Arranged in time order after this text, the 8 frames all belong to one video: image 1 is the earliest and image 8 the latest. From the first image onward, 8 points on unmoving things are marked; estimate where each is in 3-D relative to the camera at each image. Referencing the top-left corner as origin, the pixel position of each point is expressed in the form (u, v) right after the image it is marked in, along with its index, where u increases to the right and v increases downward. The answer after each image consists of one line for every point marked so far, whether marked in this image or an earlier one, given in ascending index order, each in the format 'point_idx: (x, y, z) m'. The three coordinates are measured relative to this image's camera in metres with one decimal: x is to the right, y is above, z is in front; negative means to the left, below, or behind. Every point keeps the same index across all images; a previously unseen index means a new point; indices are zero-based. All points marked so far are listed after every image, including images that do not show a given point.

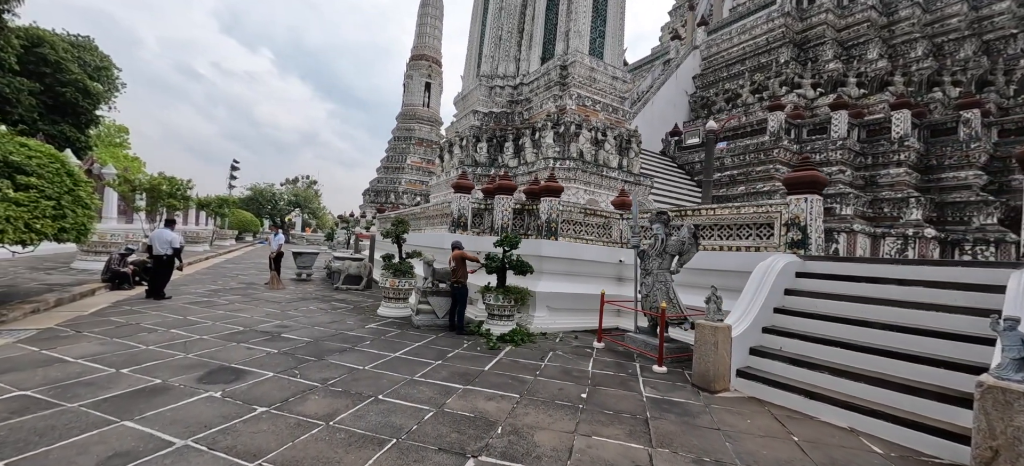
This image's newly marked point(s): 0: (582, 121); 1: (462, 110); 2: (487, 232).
0: (+1.6, +2.6, +8.6) m
1: (-1.5, +3.8, +11.7) m
2: (-0.4, 0.0, +6.8) m
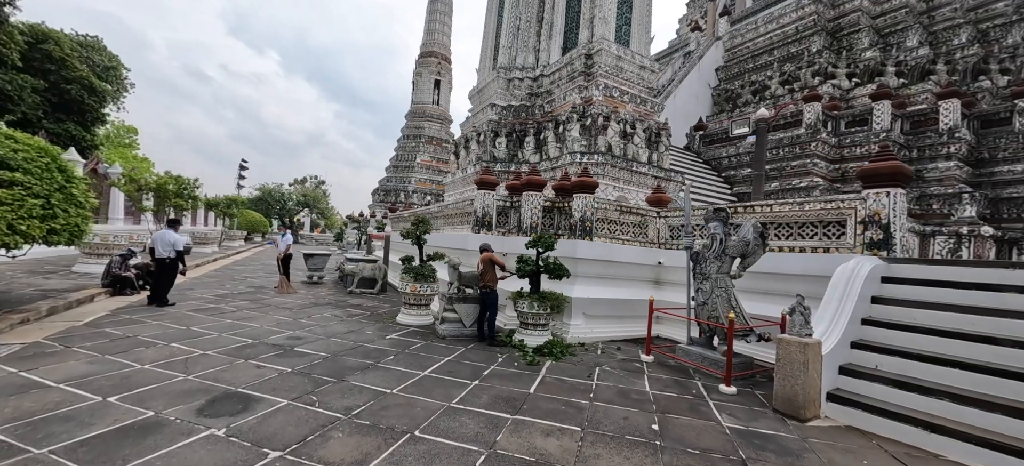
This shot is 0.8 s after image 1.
0: (+2.1, +2.6, +8.0) m
1: (-1.0, +3.8, +11.2) m
2: (0.0, 0.0, +6.2) m
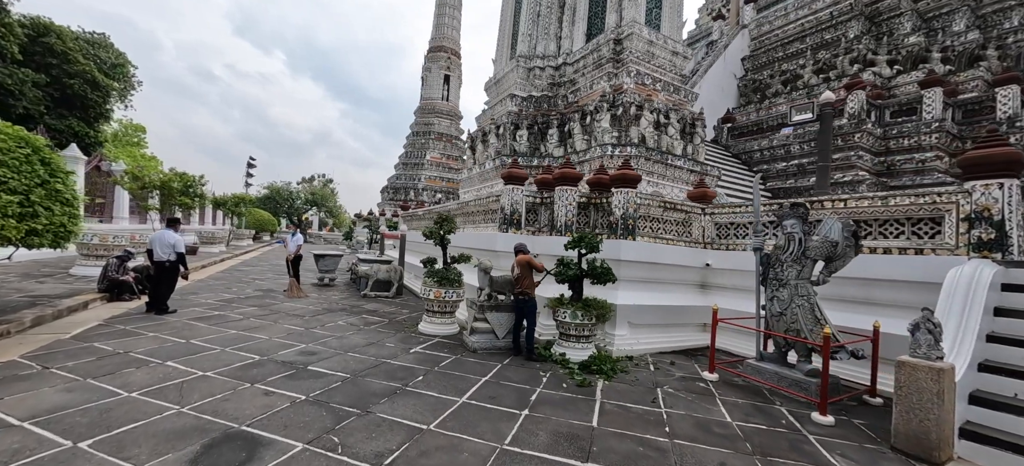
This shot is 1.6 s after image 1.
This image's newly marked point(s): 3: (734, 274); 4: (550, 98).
0: (+2.6, +2.6, +7.4) m
1: (-0.5, +3.9, +10.6) m
2: (+0.5, 0.0, +5.7) m
3: (+3.2, -0.6, +5.5) m
4: (+0.9, +3.3, +9.3) m
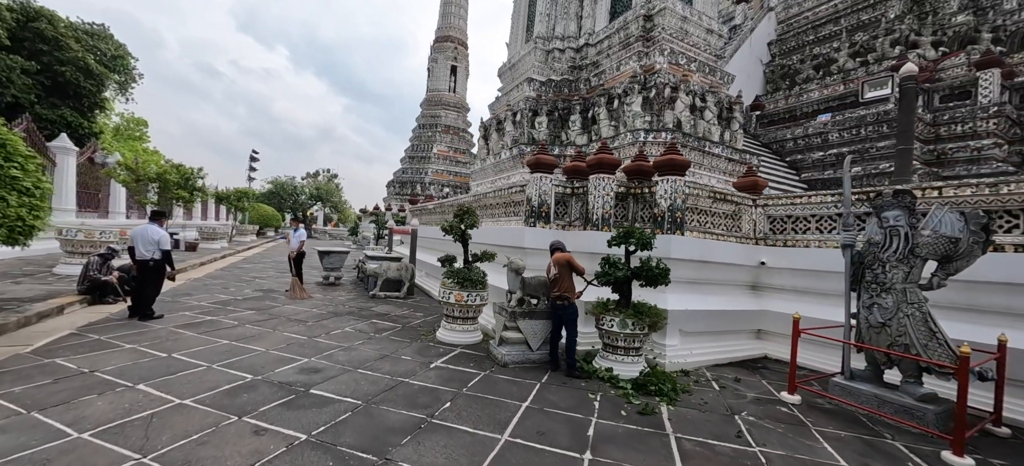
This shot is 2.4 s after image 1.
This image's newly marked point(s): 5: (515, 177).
0: (+3.0, +2.7, +6.7) m
1: (-0.1, +4.0, +9.9) m
2: (+0.9, +0.1, +5.0) m
3: (+3.6, -0.5, +4.8) m
4: (+1.3, +3.4, +8.6) m
5: (+0.1, +1.2, +8.1) m
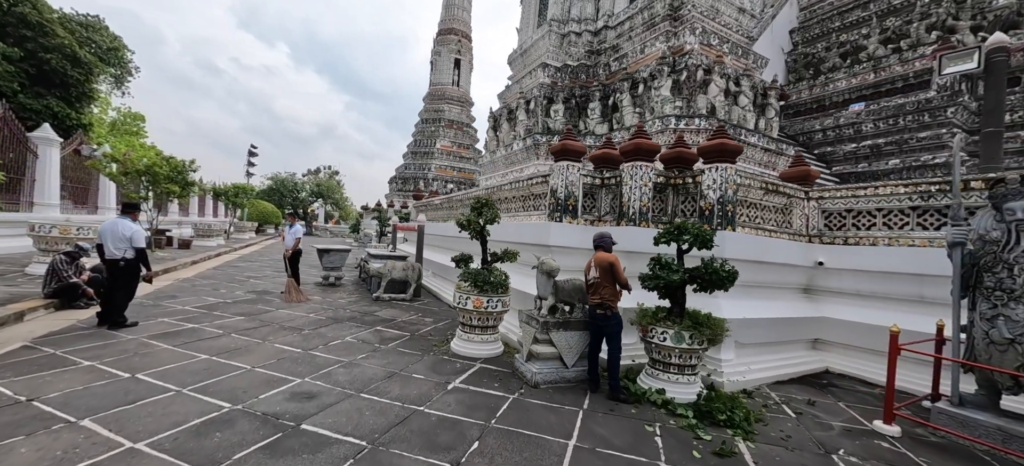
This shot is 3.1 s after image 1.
0: (+3.2, +2.7, +6.1) m
1: (+0.2, +4.1, +9.3) m
2: (+1.1, +0.1, +4.4) m
3: (+3.8, -0.5, +4.2) m
4: (+1.6, +3.5, +8.0) m
5: (+0.3, +1.3, +7.5) m
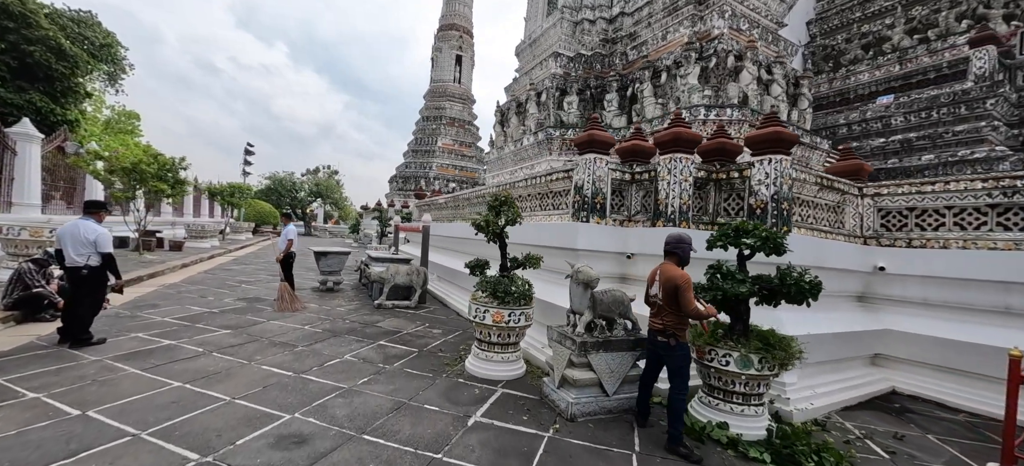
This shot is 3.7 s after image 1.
0: (+3.4, +2.7, +5.6) m
1: (+0.4, +4.1, +8.8) m
2: (+1.4, +0.1, +3.9) m
3: (+4.0, -0.5, +3.7) m
4: (+1.8, +3.5, +7.5) m
5: (+0.5, +1.3, +7.0) m
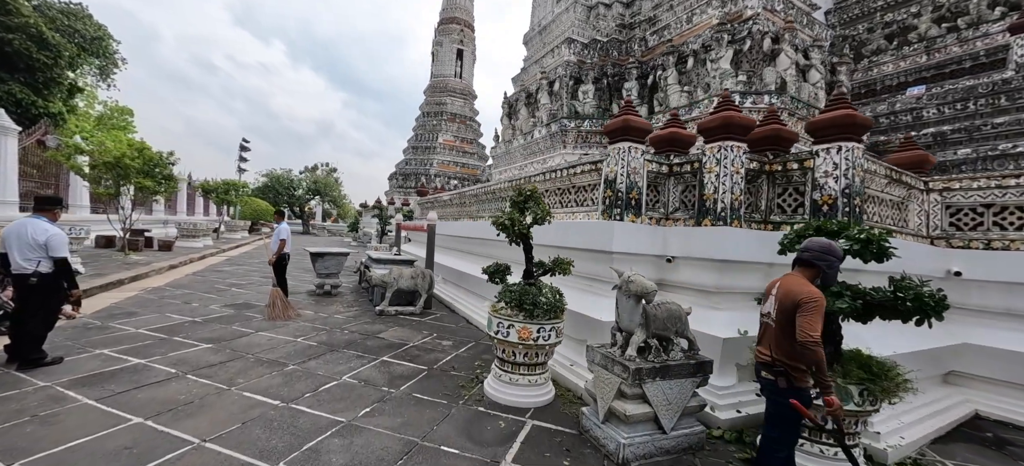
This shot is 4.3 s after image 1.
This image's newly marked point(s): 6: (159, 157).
0: (+3.6, +2.7, +5.1) m
1: (+0.6, +4.1, +8.3) m
2: (+1.6, +0.1, +3.4) m
3: (+4.2, -0.5, +3.3) m
4: (+2.0, +3.5, +7.0) m
5: (+0.7, +1.3, +6.5) m
6: (-8.5, +1.8, +9.1) m
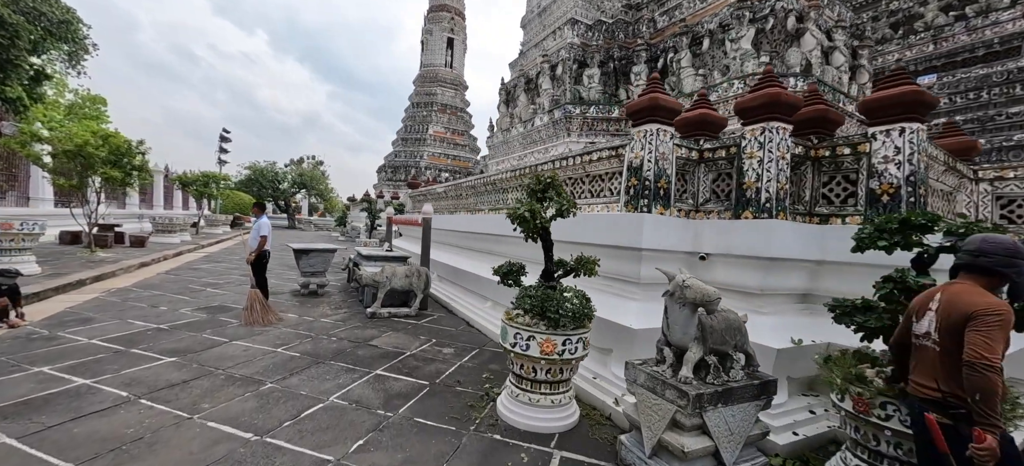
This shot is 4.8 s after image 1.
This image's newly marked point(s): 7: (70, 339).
0: (+3.7, +2.8, +4.8) m
1: (+0.6, +4.2, +7.8) m
2: (+1.7, +0.2, +3.1) m
3: (+4.3, -0.5, +3.0) m
4: (+2.0, +3.6, +6.5) m
5: (+0.7, +1.4, +6.1) m
6: (-8.6, +2.0, +8.5) m
7: (-4.0, -0.9, +3.4) m
